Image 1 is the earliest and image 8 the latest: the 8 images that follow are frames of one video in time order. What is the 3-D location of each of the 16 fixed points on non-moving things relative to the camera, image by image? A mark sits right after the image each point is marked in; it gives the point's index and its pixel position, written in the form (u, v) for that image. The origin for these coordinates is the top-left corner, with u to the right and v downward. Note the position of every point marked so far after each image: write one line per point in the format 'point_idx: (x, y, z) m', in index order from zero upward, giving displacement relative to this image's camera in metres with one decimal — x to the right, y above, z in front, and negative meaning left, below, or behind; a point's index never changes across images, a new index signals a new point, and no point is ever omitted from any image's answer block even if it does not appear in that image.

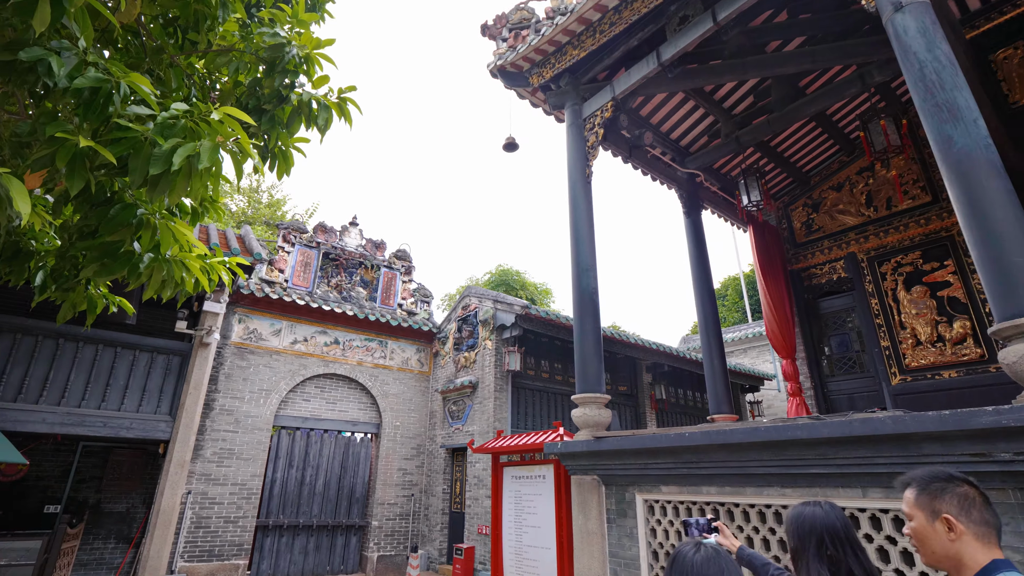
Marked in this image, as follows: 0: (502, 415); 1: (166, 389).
0: (-0.2, -2.2, +9.2) m
1: (-4.4, -1.3, +6.7) m
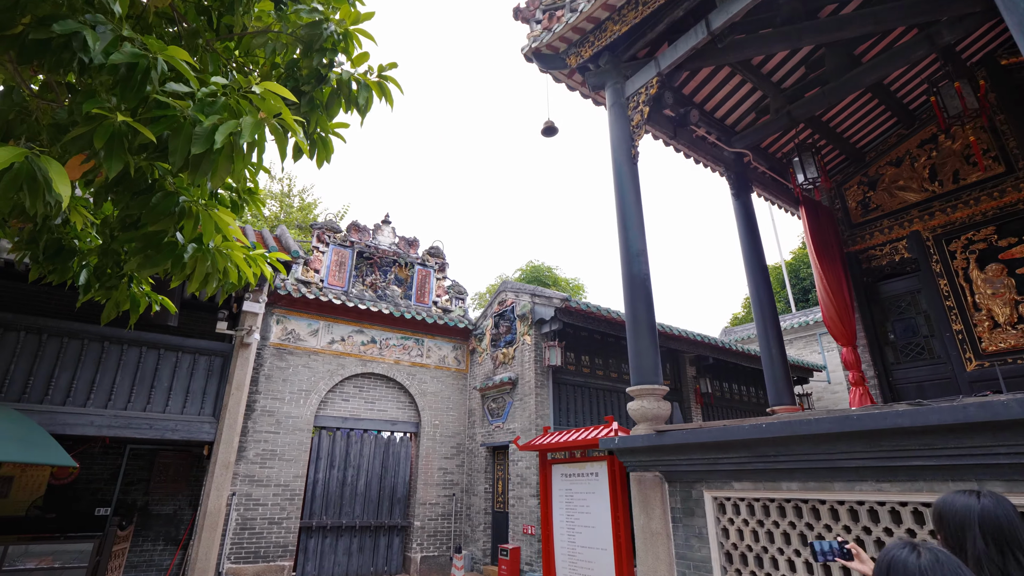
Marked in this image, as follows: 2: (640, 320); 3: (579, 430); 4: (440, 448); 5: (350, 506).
0: (+0.5, -2.1, +9.0) m
1: (-3.8, -1.3, +6.7) m
2: (+1.2, -0.3, +5.1) m
3: (+0.8, -1.6, +6.1) m
4: (-1.4, -3.1, +10.2) m
5: (-2.8, -3.7, +9.1) m
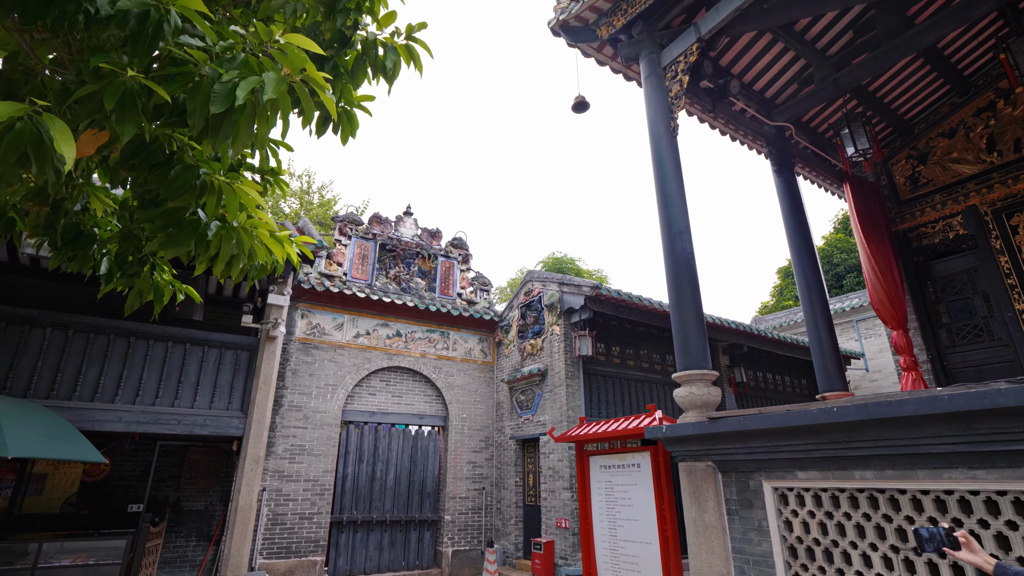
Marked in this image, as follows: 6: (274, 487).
0: (+1.1, -1.9, +8.7) m
1: (-3.4, -1.2, +6.6) m
2: (+1.6, -0.1, +4.8) m
3: (+1.2, -1.4, +5.8) m
4: (-0.8, -2.9, +10.0) m
5: (-2.2, -3.6, +9.0) m
6: (-3.6, -3.1, +8.1) m
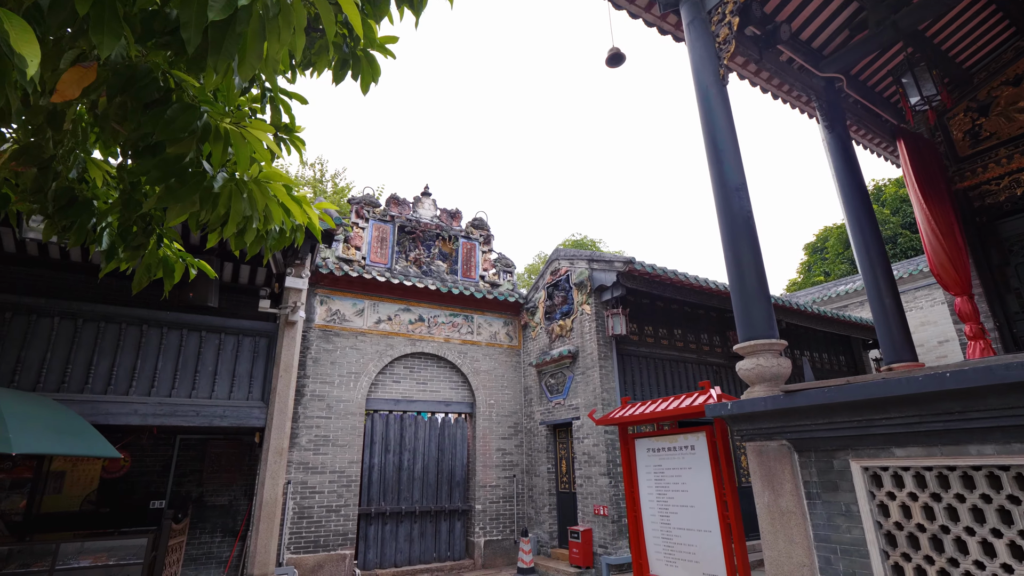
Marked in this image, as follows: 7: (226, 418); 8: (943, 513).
0: (+1.5, -1.5, +8.3) m
1: (-3.0, -1.0, +6.2) m
2: (+1.9, +0.2, +4.3) m
3: (+1.5, -1.1, +5.4) m
4: (-0.3, -2.5, +9.6) m
5: (-1.7, -3.3, +8.7) m
6: (-3.1, -2.8, +7.8) m
7: (-3.2, -1.4, +5.9) m
8: (+2.4, -1.3, +3.0) m
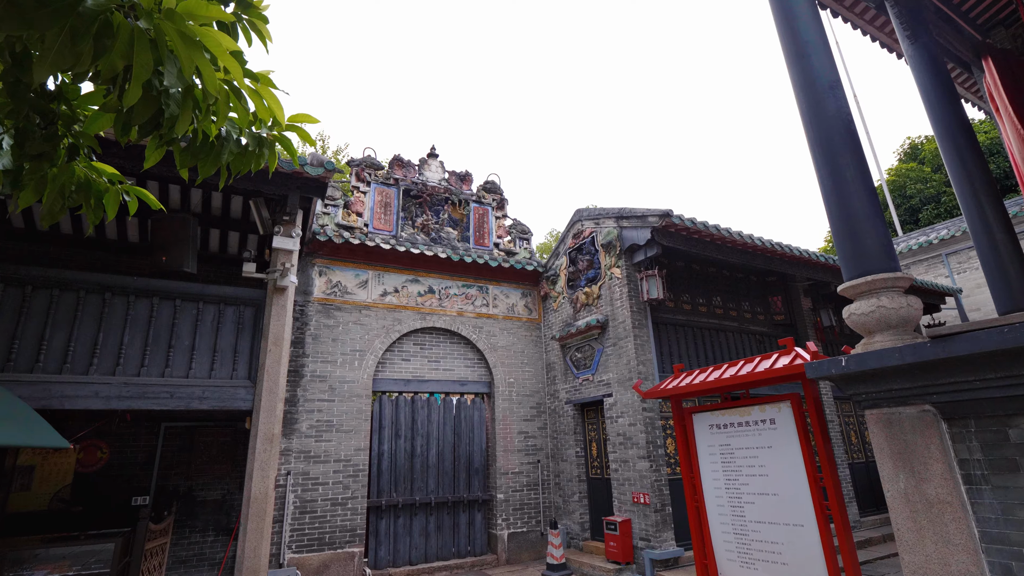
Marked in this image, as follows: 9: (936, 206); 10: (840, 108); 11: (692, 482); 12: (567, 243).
0: (+1.9, -0.9, +7.3) m
1: (-2.7, -0.6, +5.4) m
2: (+2.1, +0.7, +3.3) m
3: (+1.8, -0.6, +4.4) m
4: (+0.1, -2.0, +8.7) m
5: (-1.3, -2.8, +7.8) m
6: (-2.8, -2.4, +7.0) m
7: (-2.9, -1.1, +5.0) m
8: (+2.6, -0.8, +2.0) m
9: (+12.4, +2.4, +15.6) m
10: (+2.1, +1.2, +3.5) m
11: (+1.5, -1.6, +4.5) m
12: (+0.9, +0.8, +8.9) m
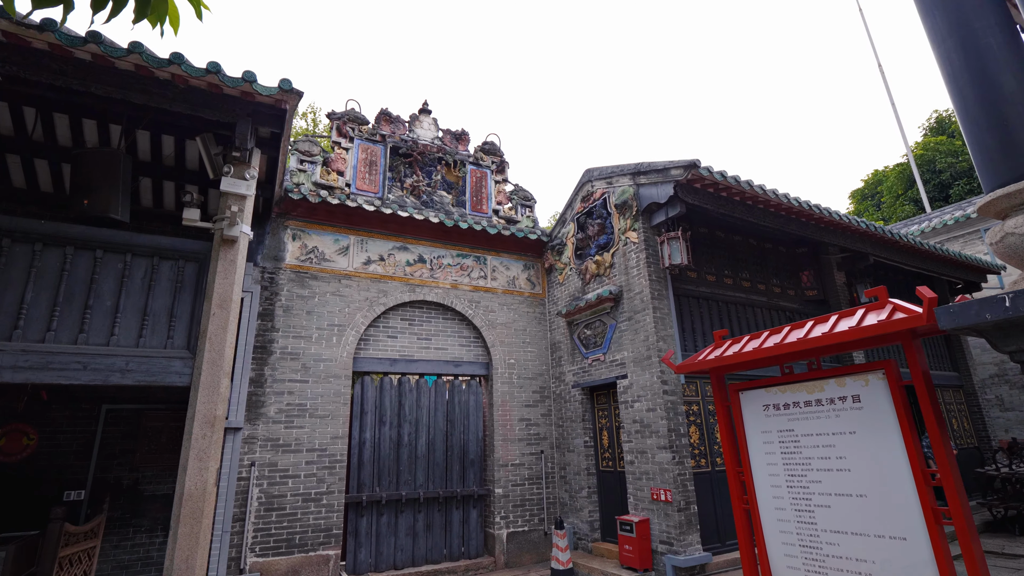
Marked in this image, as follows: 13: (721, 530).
0: (+1.9, -0.5, +6.3) m
1: (-2.7, -0.2, +4.4) m
2: (+2.1, +1.0, +2.3) m
3: (+1.8, -0.2, +3.4) m
4: (+0.1, -1.5, +7.7) m
5: (-1.3, -2.4, +6.9) m
6: (-2.8, -2.0, +6.1) m
7: (-2.9, -0.7, +4.0) m
8: (+2.6, -0.5, +1.0) m
9: (+12.5, +2.9, +14.5) m
10: (+2.1, +1.5, +2.5) m
11: (+1.5, -1.3, +3.6) m
12: (+0.9, +1.2, +7.9) m
13: (+2.4, -2.8, +6.1) m
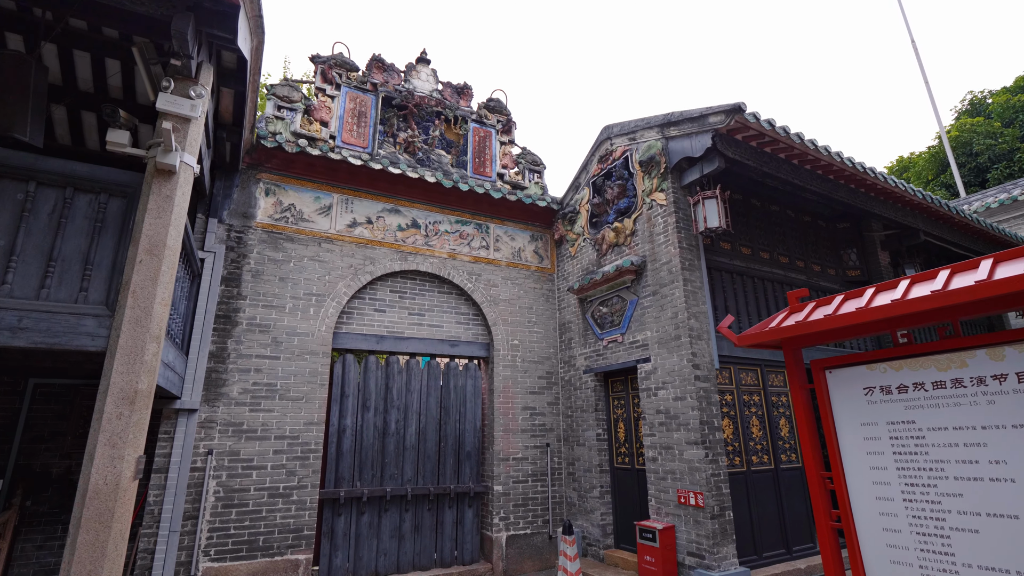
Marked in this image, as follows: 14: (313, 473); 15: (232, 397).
0: (+1.9, -0.2, +5.4) m
1: (-2.7, +0.2, +3.5) m
2: (+2.2, +1.3, +1.4) m
3: (+1.9, 0.0, +2.5) m
4: (+0.1, -1.2, +6.8) m
5: (-1.3, -2.0, +6.0) m
6: (-2.8, -1.6, +5.2) m
7: (-2.8, -0.3, +3.1) m
8: (+2.7, -0.2, +0.1) m
9: (+12.6, +3.1, +13.6) m
10: (+2.2, +1.8, +1.5) m
11: (+1.6, -1.0, +2.6) m
12: (+1.0, +1.6, +7.0) m
13: (+2.4, -2.5, +5.2) m
14: (-2.0, -1.9, +5.5) m
15: (-2.8, -1.1, +5.3) m
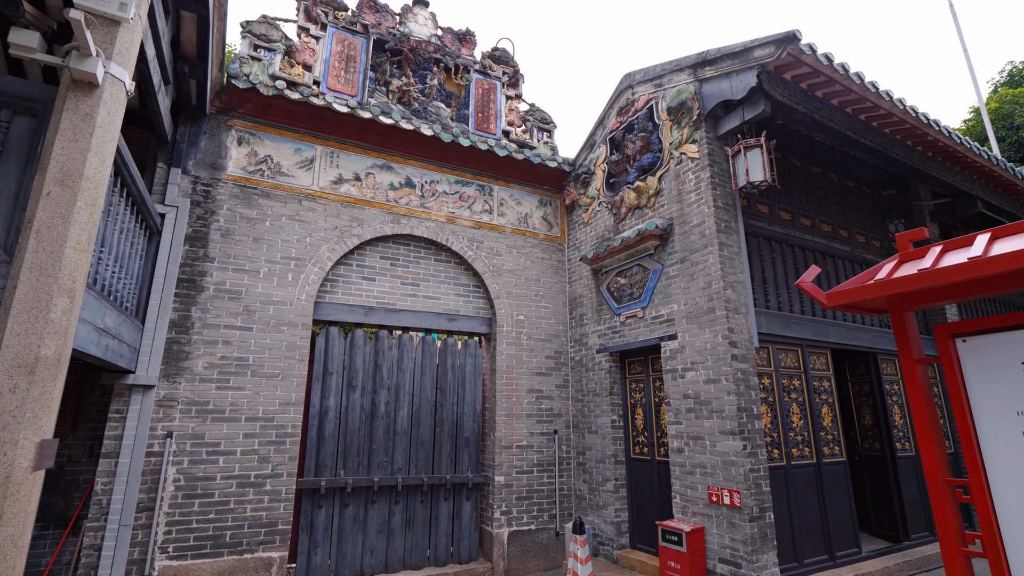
0: (+2.0, +0.1, +4.7) m
1: (-2.6, +0.5, +2.8) m
2: (+2.2, +1.5, +0.6) m
3: (+1.9, +0.3, +1.7) m
4: (+0.2, -0.8, +6.1) m
5: (-1.3, -1.7, +5.3) m
6: (-2.7, -1.2, +4.5) m
7: (-2.8, 0.0, +2.4) m
8: (+2.7, -0.1, -0.7) m
9: (+12.8, +3.5, +12.6) m
10: (+2.3, +2.0, +0.7) m
11: (+1.6, -0.7, +1.9) m
12: (+1.1, +1.9, +6.2) m
13: (+2.5, -2.2, +4.6) m
14: (-2.0, -1.5, +4.8) m
15: (-2.7, -0.7, +4.6) m
